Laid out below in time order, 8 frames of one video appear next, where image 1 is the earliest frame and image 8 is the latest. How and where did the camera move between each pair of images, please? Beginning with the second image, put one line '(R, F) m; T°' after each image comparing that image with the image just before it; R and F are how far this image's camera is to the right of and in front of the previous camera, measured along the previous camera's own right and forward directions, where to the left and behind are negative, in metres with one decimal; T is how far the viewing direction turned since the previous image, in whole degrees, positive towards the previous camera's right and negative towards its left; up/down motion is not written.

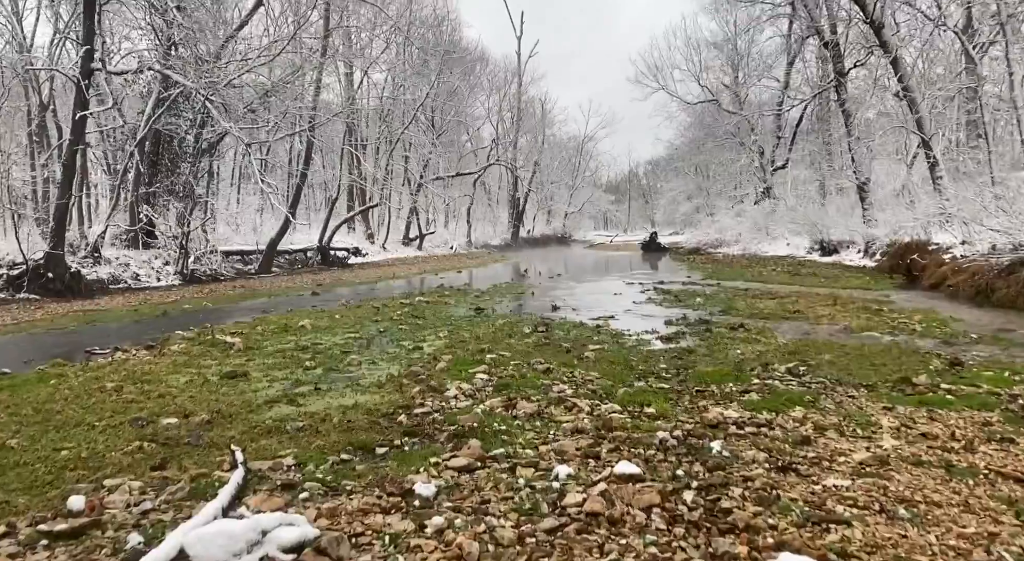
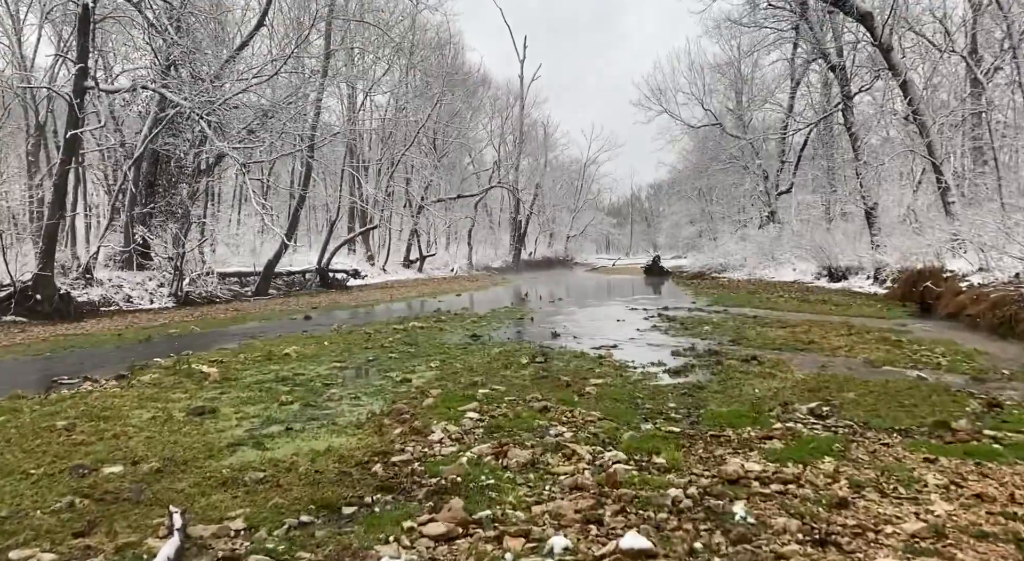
(+0.1, +0.7) m; 0°
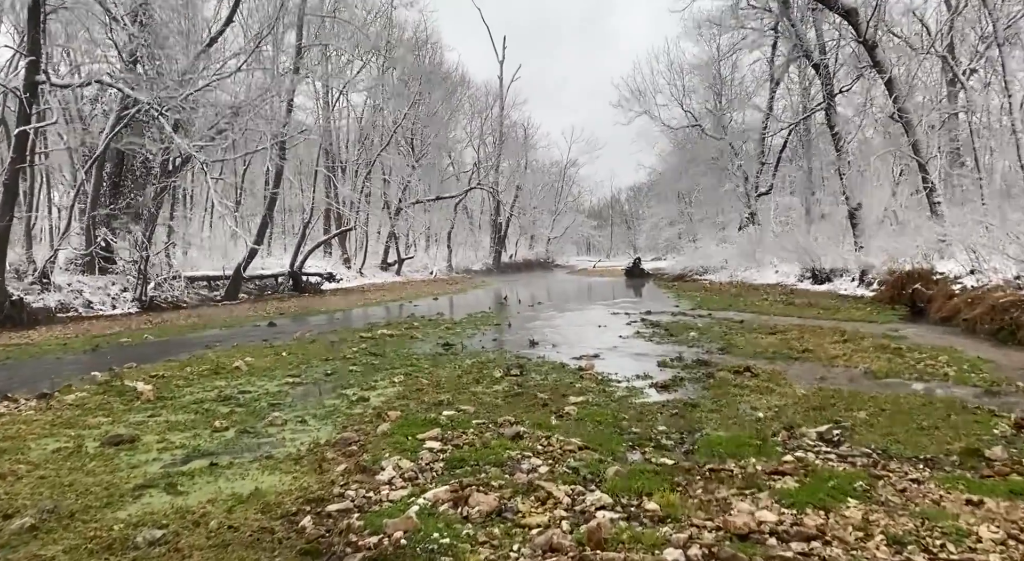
(+0.1, +1.0) m; +2°
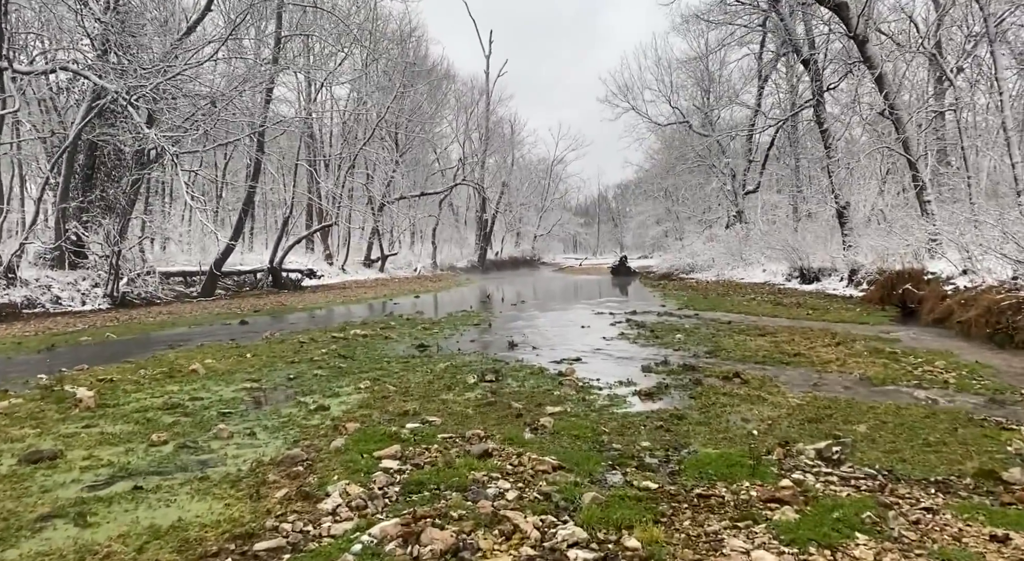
(+0.2, +0.6) m; +1°
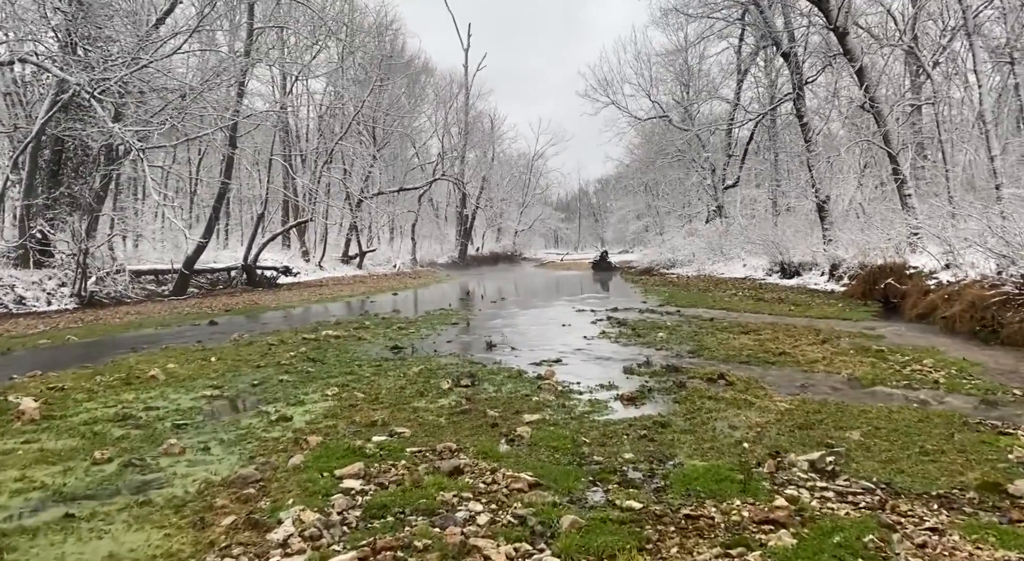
(+0.1, +0.4) m; +2°
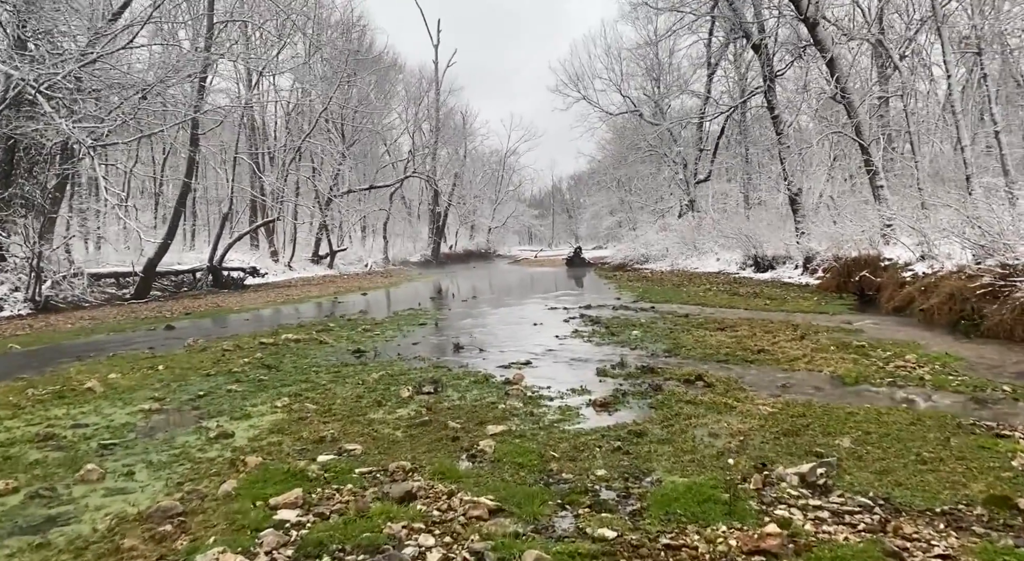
(+0.1, +0.6) m; +2°
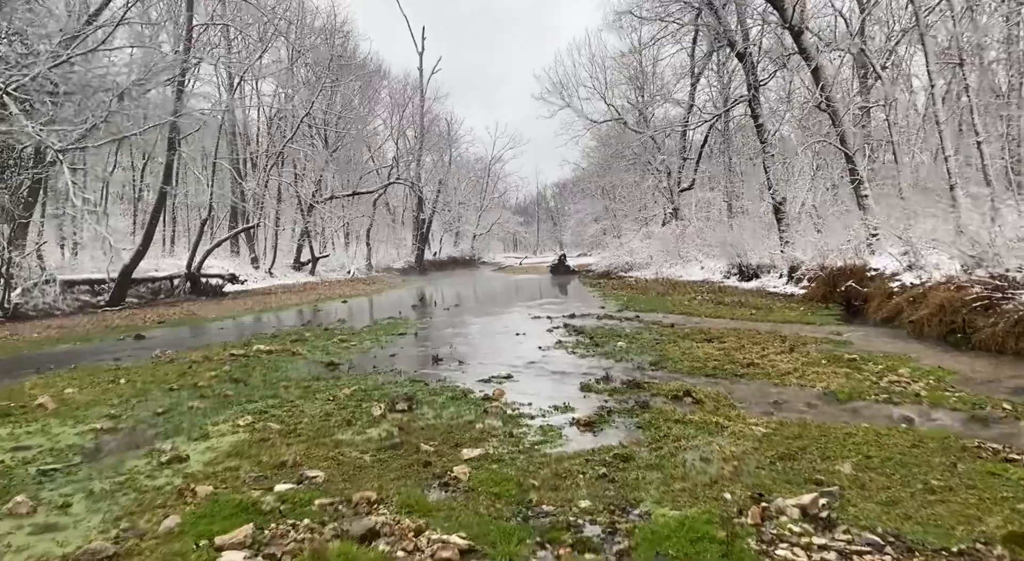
(+0.1, +0.4) m; +1°
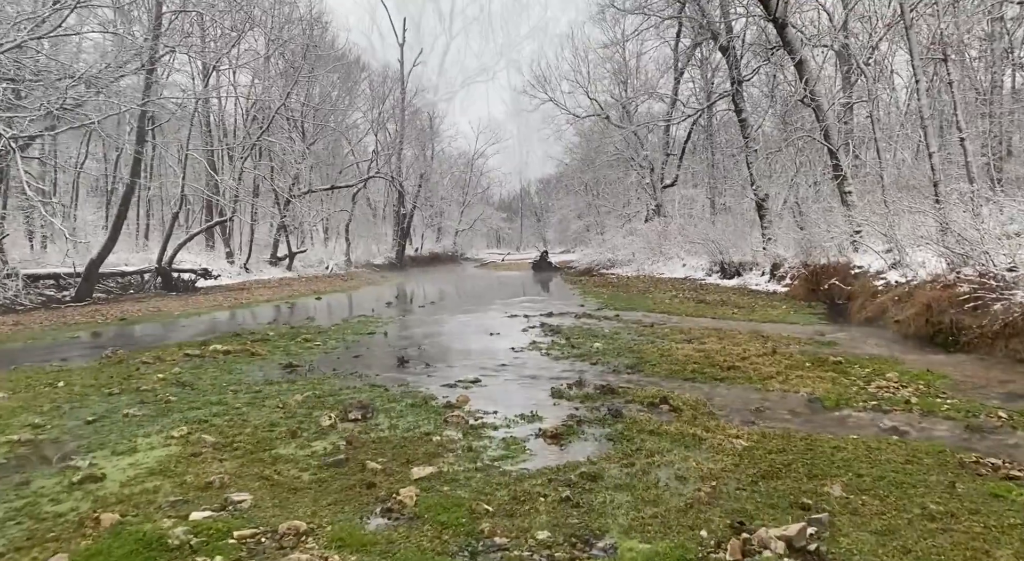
(+0.2, +0.6) m; +1°
